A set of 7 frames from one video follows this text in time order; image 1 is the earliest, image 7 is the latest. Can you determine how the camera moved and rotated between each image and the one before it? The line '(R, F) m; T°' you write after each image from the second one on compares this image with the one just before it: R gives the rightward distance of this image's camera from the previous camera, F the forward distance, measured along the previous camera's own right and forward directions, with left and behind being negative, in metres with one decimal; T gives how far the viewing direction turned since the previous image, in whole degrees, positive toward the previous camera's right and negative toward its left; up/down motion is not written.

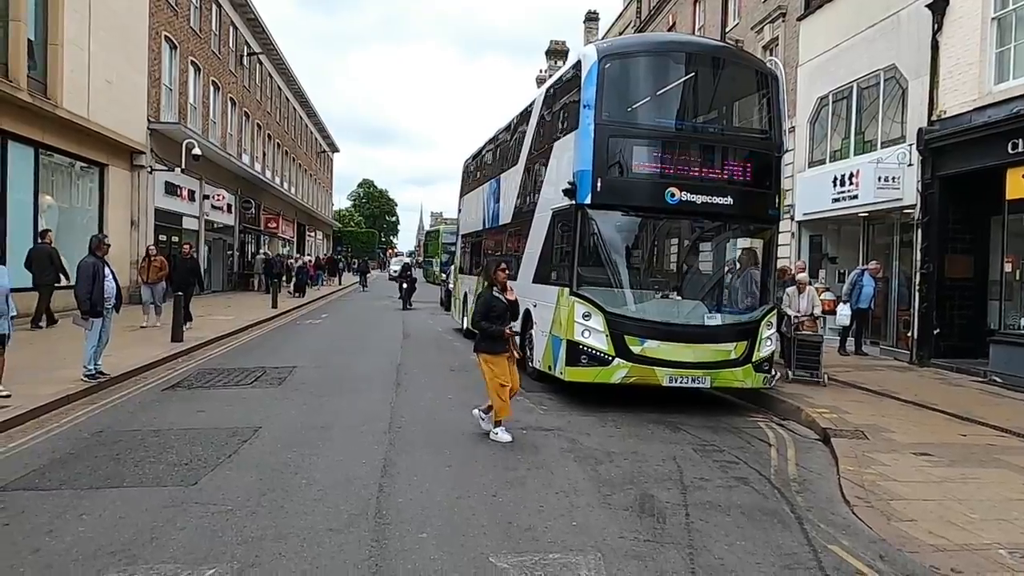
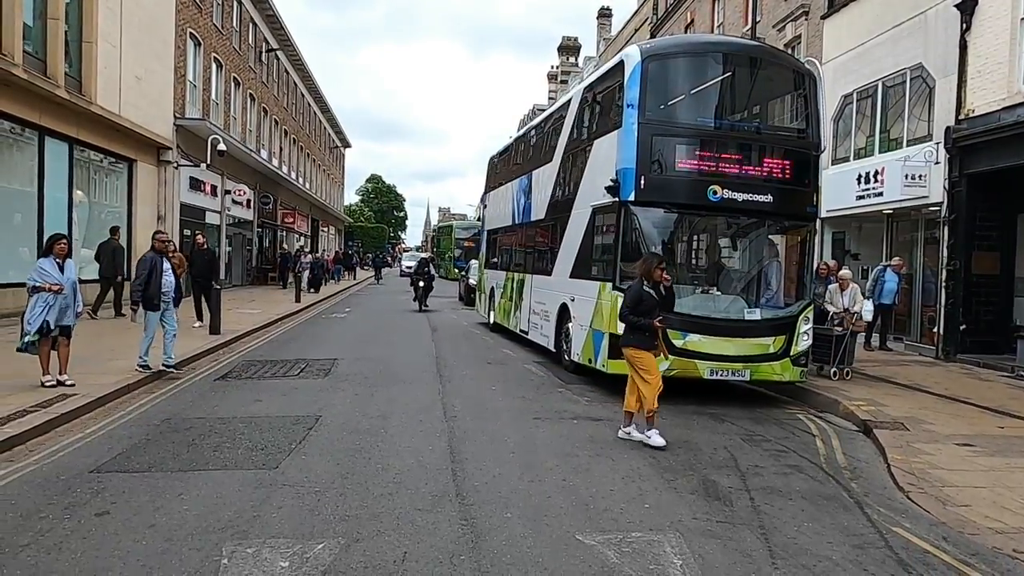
(-0.5, -0.3) m; 0°
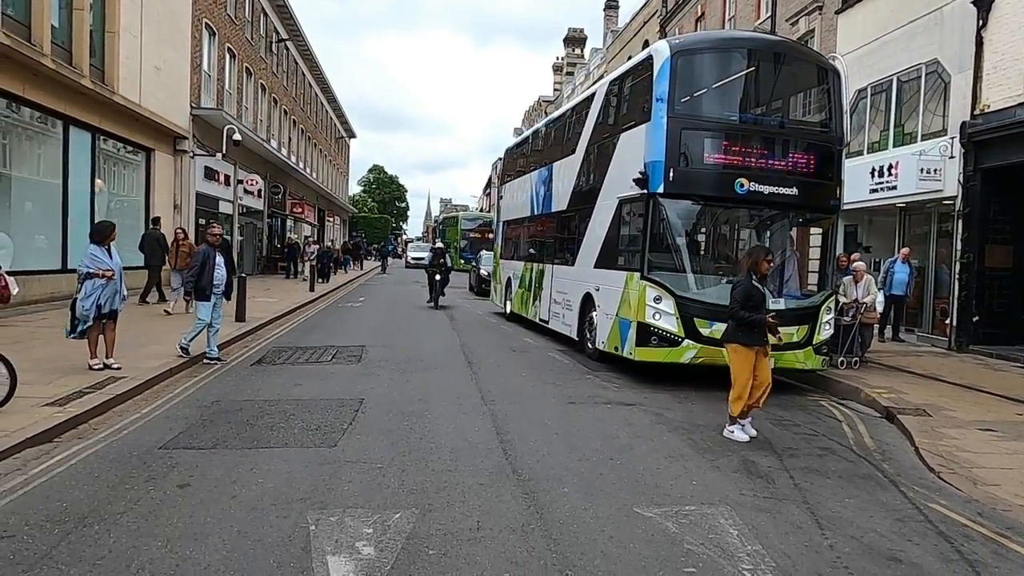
(-0.4, -0.3) m; 0°
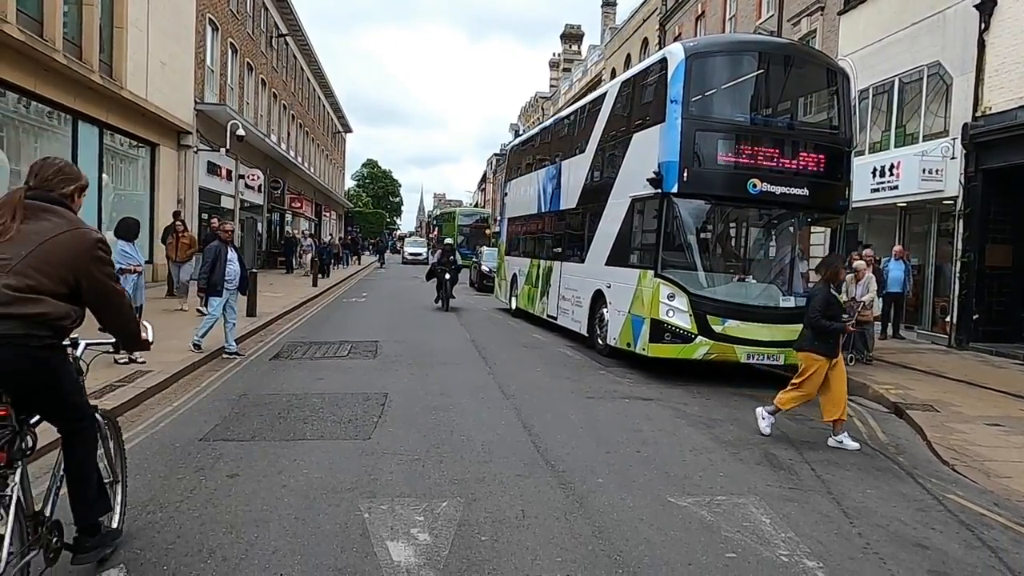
(-0.3, -0.2) m; +1°
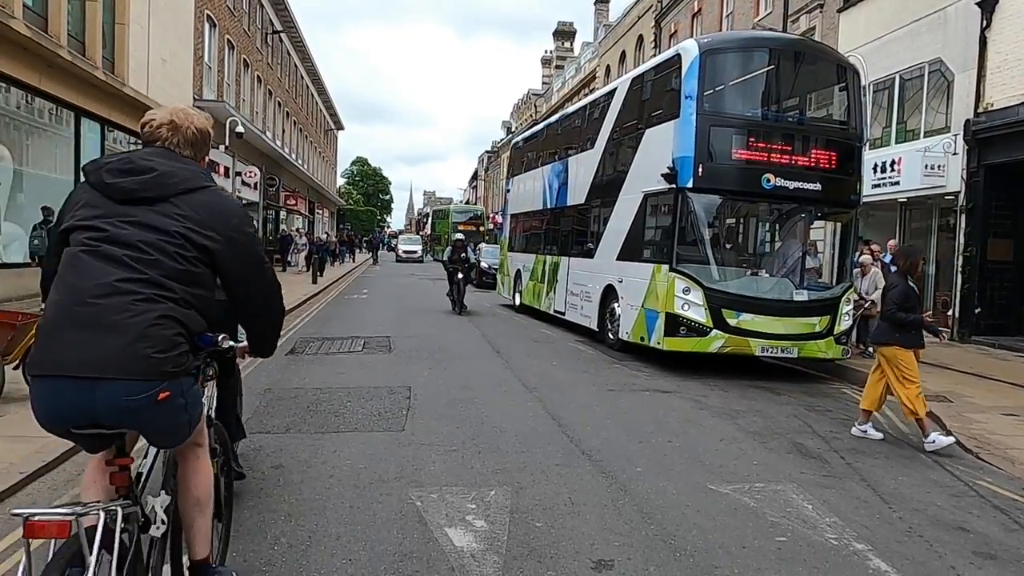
(-0.3, -0.1) m; +1°
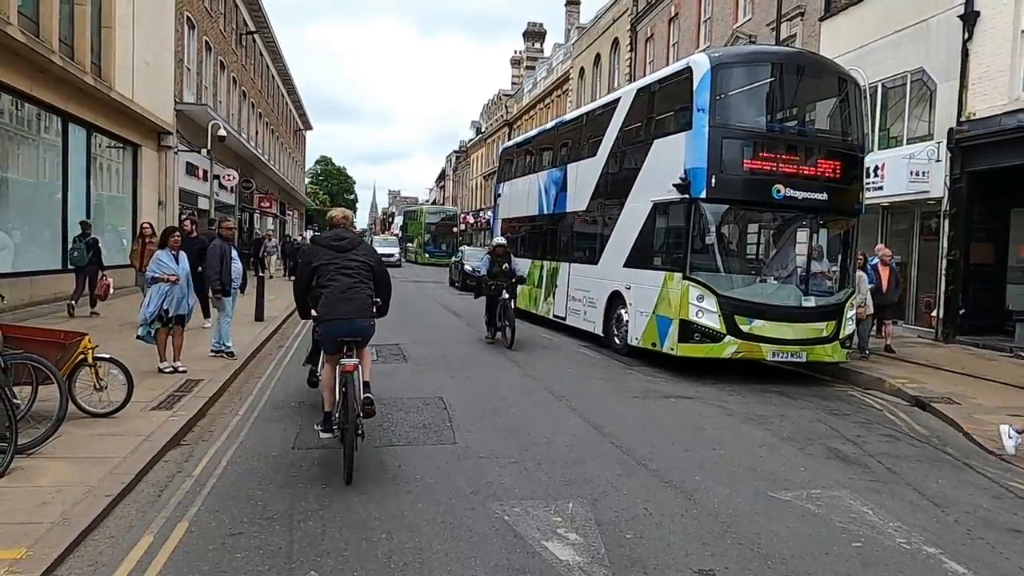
(-0.7, -0.2) m; +3°
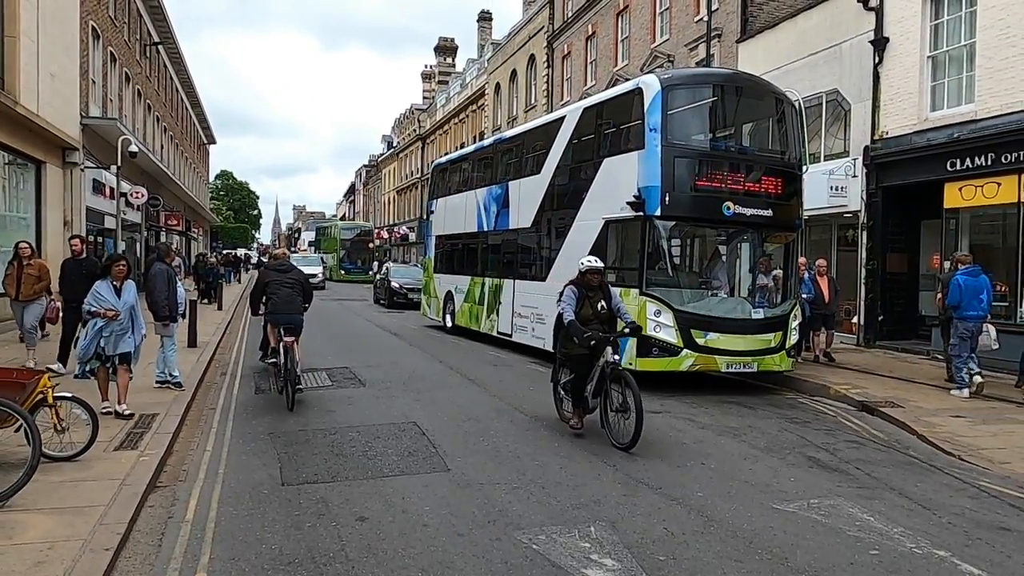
(-0.7, 0.0) m; +6°
